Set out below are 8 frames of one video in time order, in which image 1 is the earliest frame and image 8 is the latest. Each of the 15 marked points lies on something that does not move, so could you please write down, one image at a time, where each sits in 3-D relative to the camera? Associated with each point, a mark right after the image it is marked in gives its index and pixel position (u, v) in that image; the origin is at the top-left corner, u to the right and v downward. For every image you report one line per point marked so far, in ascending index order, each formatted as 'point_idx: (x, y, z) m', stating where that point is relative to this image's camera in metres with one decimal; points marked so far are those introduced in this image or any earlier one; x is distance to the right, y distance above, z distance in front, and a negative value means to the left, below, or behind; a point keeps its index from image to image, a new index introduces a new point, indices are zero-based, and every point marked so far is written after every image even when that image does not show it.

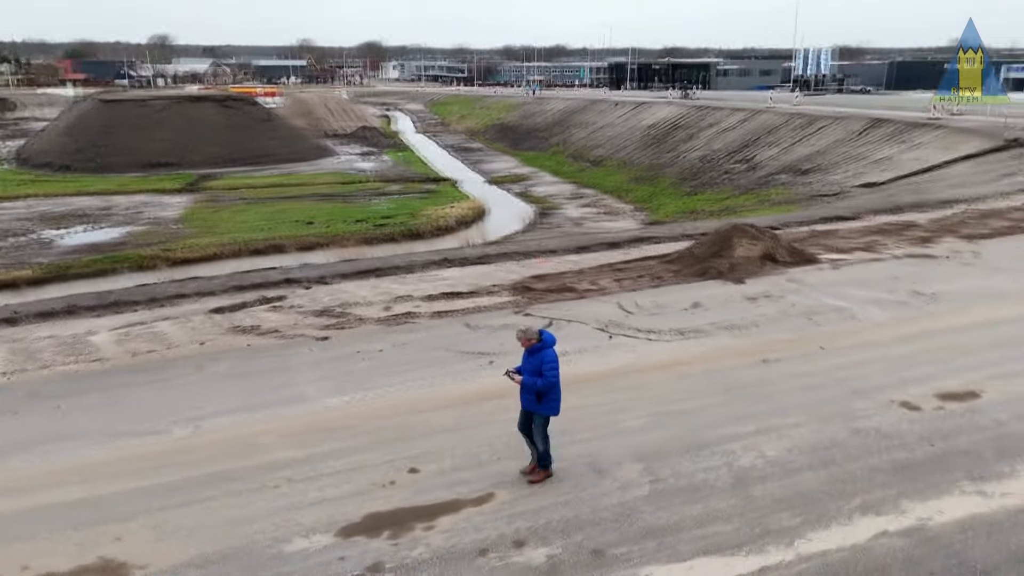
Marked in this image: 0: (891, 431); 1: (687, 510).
0: (+3.4, -1.3, +6.6) m
1: (+1.4, -1.7, +5.5) m
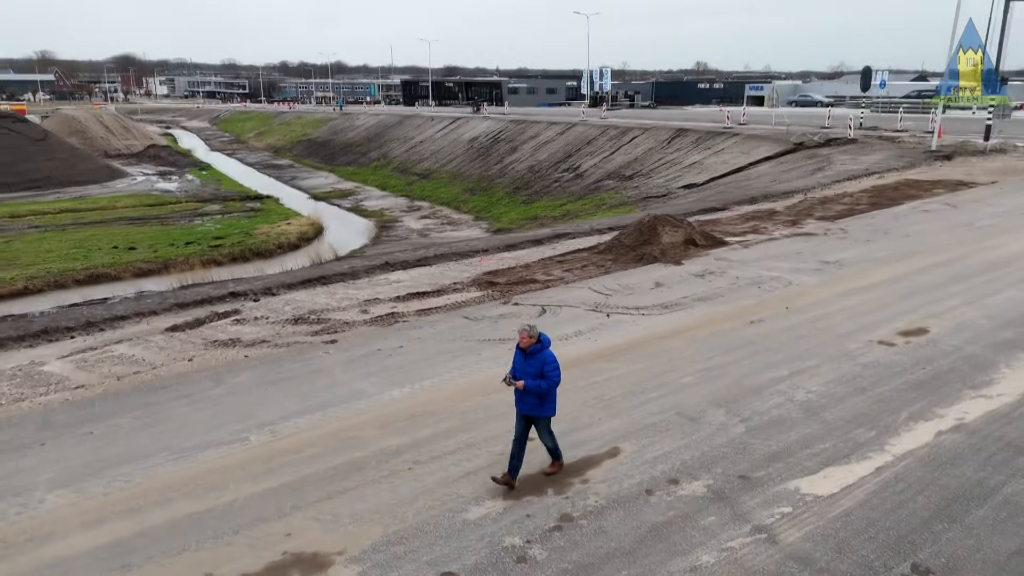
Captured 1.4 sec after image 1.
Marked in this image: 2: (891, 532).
0: (+4.1, -0.8, +8.0) m
1: (+2.5, -1.3, +6.5) m
2: (+2.7, -1.7, +5.1) m
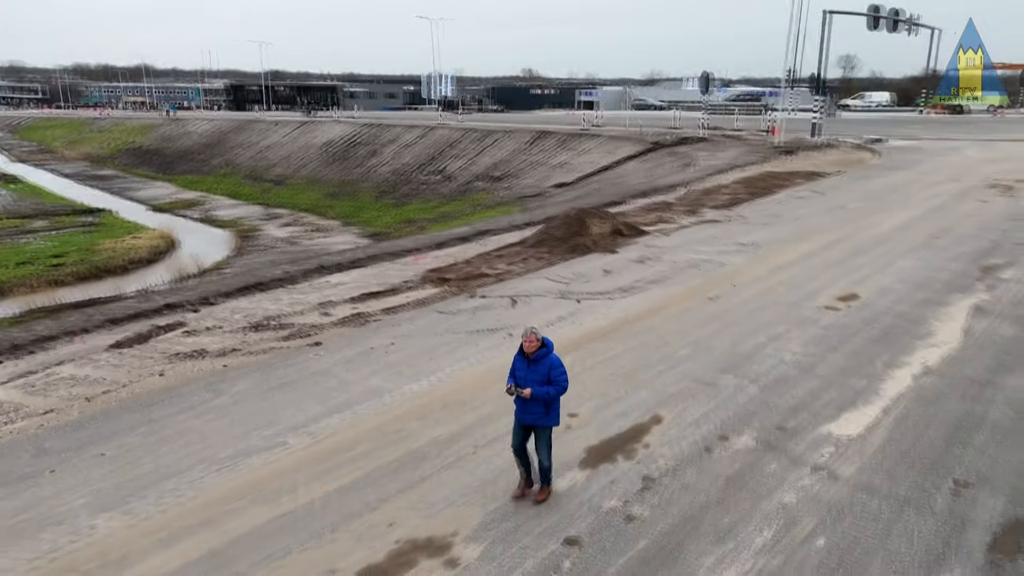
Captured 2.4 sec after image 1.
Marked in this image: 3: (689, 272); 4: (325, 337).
0: (+4.1, -0.4, +9.1) m
1: (+2.8, -1.0, +7.3) m
2: (+3.3, -1.4, +5.9) m
3: (+2.9, +0.3, +11.8) m
4: (-2.4, -0.6, +9.3) m
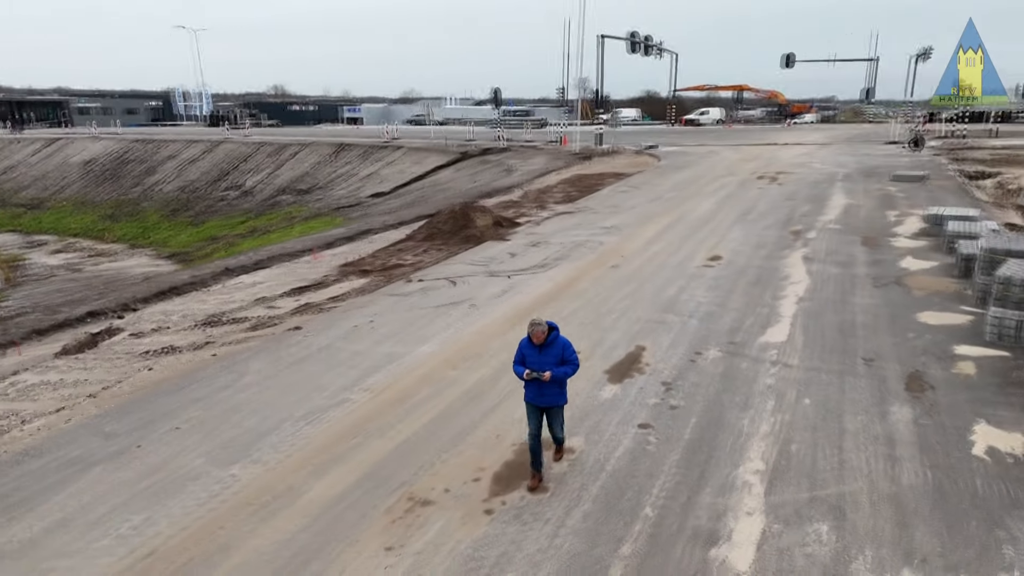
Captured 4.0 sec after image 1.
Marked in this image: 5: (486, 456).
0: (+3.3, +0.2, +11.5) m
1: (+2.7, -0.4, +9.4) m
2: (+3.6, -0.7, +8.3) m
3: (+1.3, +0.7, +13.7) m
4: (-2.9, -0.5, +9.8) m
5: (-0.2, -1.4, +6.0) m
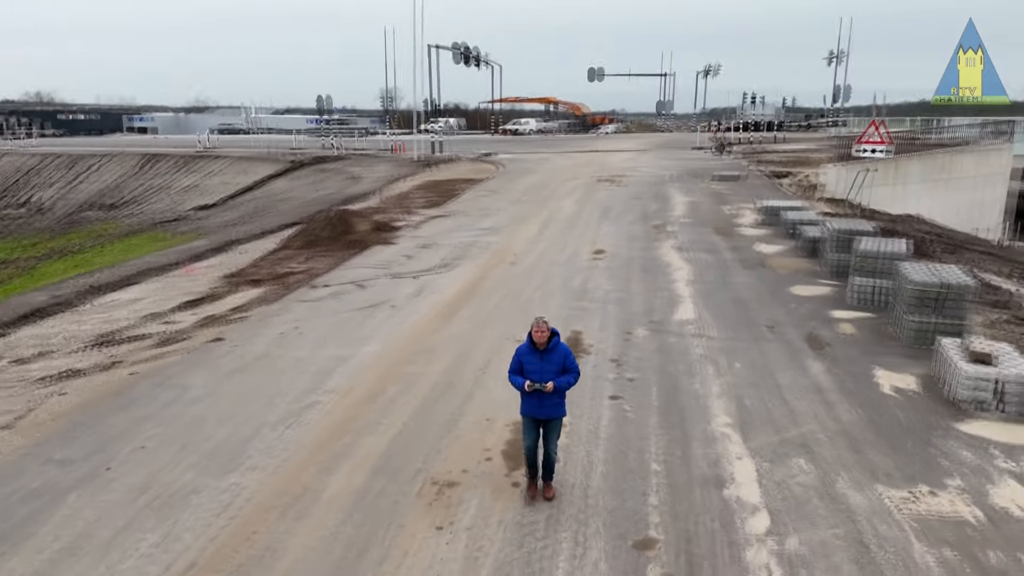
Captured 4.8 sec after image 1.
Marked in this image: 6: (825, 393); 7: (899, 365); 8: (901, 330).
0: (+1.7, +0.4, +12.5) m
1: (+1.7, -0.2, +10.2) m
2: (+2.9, -0.4, +9.4) m
3: (-0.8, +0.7, +14.1) m
4: (-3.8, -0.6, +9.2) m
5: (-0.2, -1.3, +6.2) m
6: (+3.1, -1.0, +7.1) m
7: (+4.1, -0.8, +7.8) m
8: (+4.6, -0.5, +8.6) m
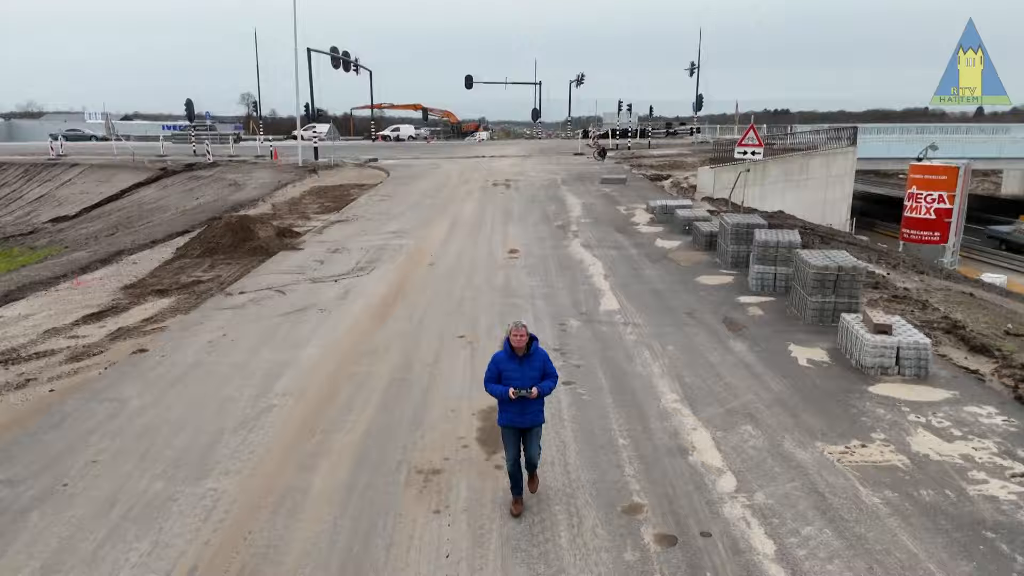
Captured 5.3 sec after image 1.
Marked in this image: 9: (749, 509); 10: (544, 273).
0: (+0.3, +0.4, +12.9) m
1: (+0.7, -0.1, +10.7) m
2: (+2.0, -0.3, +10.0) m
3: (-2.5, +0.7, +14.0) m
4: (-4.5, -0.7, +8.7) m
5: (-0.5, -1.2, +6.4) m
6: (+2.6, -0.9, +7.8) m
7: (+3.5, -0.6, +8.6) m
8: (+3.8, -0.3, +9.5) m
9: (+1.7, -1.6, +5.1) m
10: (+0.5, +0.2, +12.2) m
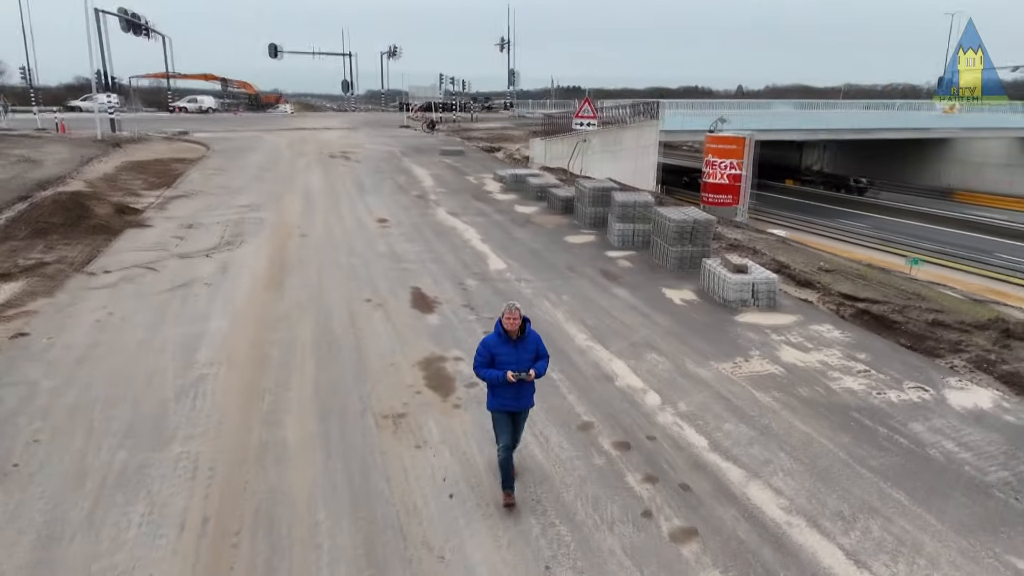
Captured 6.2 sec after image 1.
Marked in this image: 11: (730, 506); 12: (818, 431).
0: (-2.0, +1.0, +13.2) m
1: (-1.0, +0.4, +11.2) m
2: (+0.4, +0.3, +10.9) m
3: (-5.0, +1.1, +13.6) m
4: (-5.5, -0.5, +8.0) m
5: (-1.0, -0.8, +6.8) m
6: (+1.6, -0.3, +8.9) m
7: (+2.3, +0.1, +10.0) m
8: (+2.3, +0.4, +10.8) m
9: (+1.4, -1.1, +6.1) m
10: (-1.6, +0.8, +12.6) m
11: (+1.4, -1.4, +4.8) m
12: (+2.5, -1.2, +5.9) m
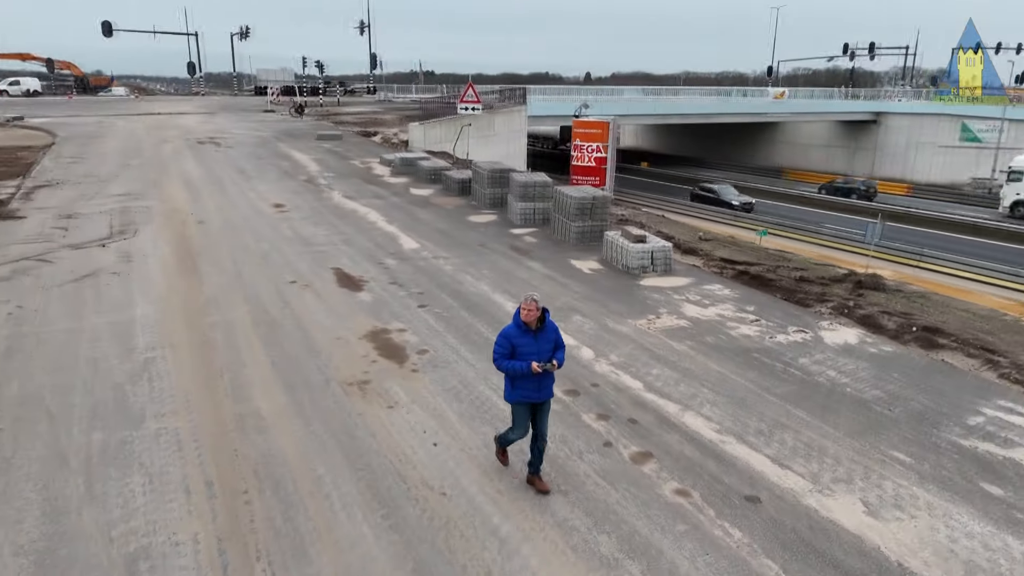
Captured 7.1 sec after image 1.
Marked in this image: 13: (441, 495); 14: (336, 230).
0: (-3.8, +1.3, +13.2) m
1: (-2.4, +0.7, +11.5) m
2: (-1.0, +0.7, +11.4) m
3: (-6.8, +1.3, +13.1) m
4: (-6.2, -0.4, +7.5) m
5: (-1.6, -0.6, +7.1) m
6: (+0.6, +0.1, +9.7) m
7: (+1.0, +0.5, +10.8) m
8: (+0.9, +0.9, +11.7) m
9: (+1.0, -0.7, +6.9) m
10: (-3.2, +1.1, +12.7) m
11: (+1.3, -1.1, +5.7) m
12: (+2.1, -0.8, +6.9) m
13: (-0.5, -1.4, +4.8) m
14: (-2.9, +1.0, +12.2) m
